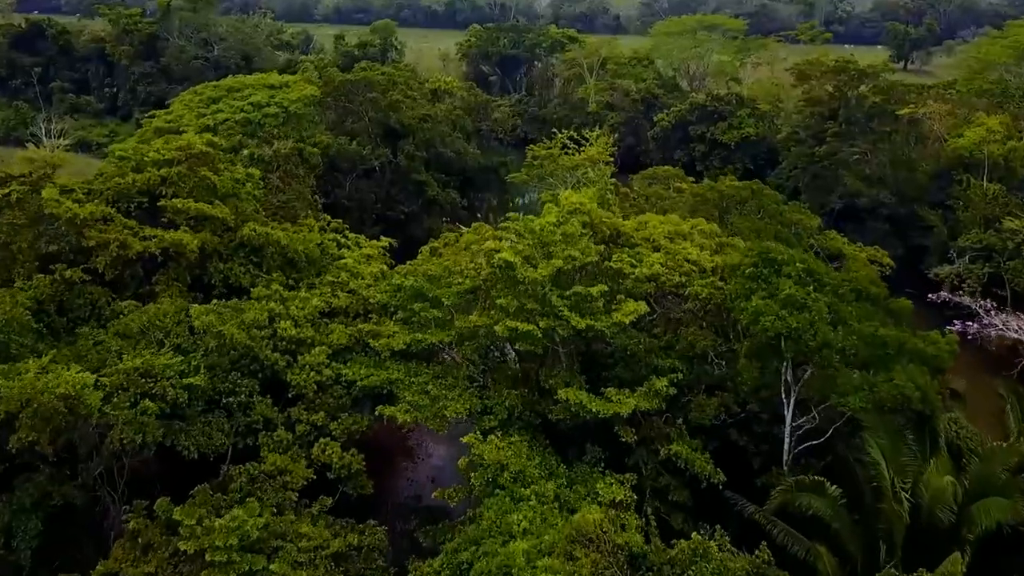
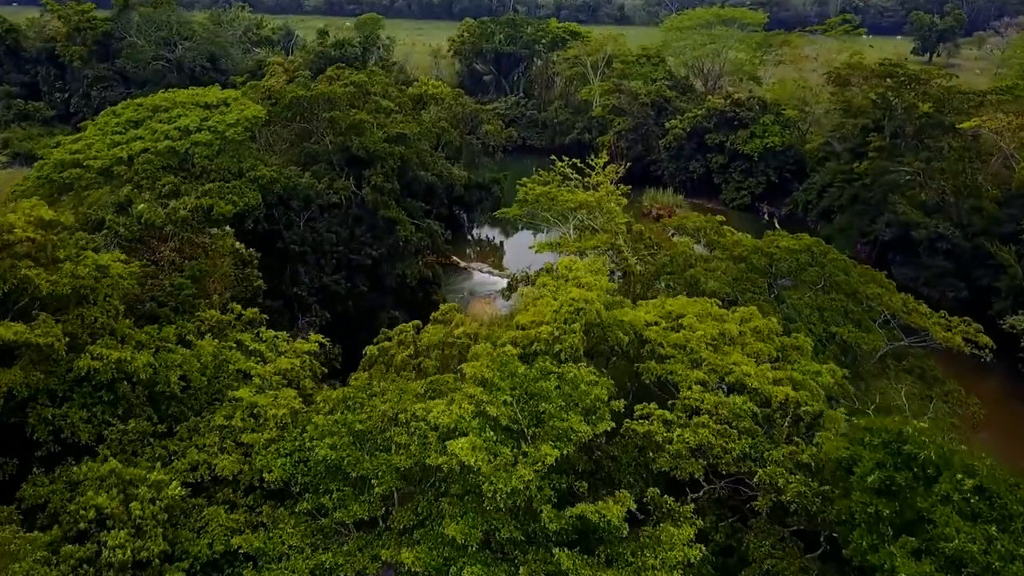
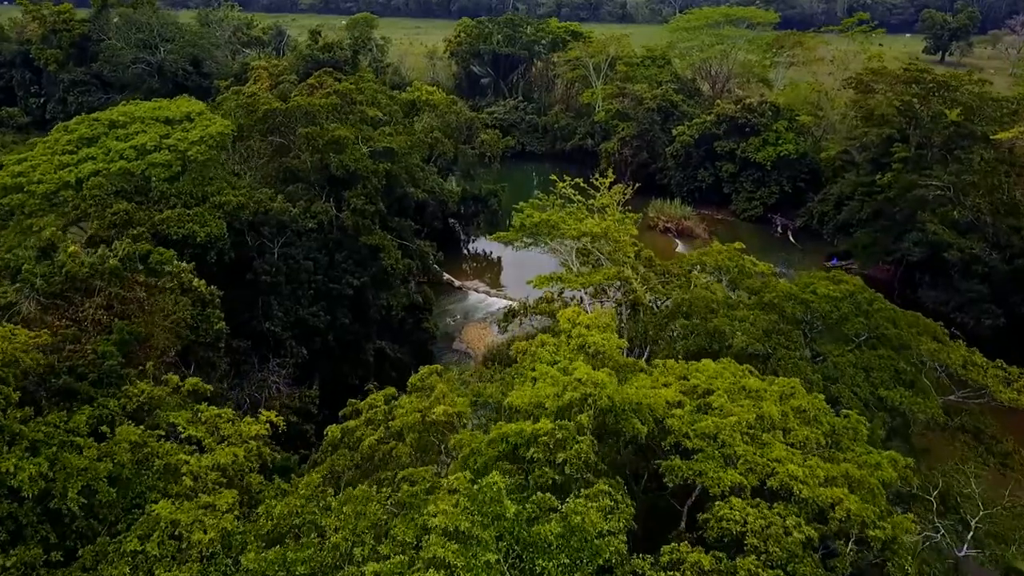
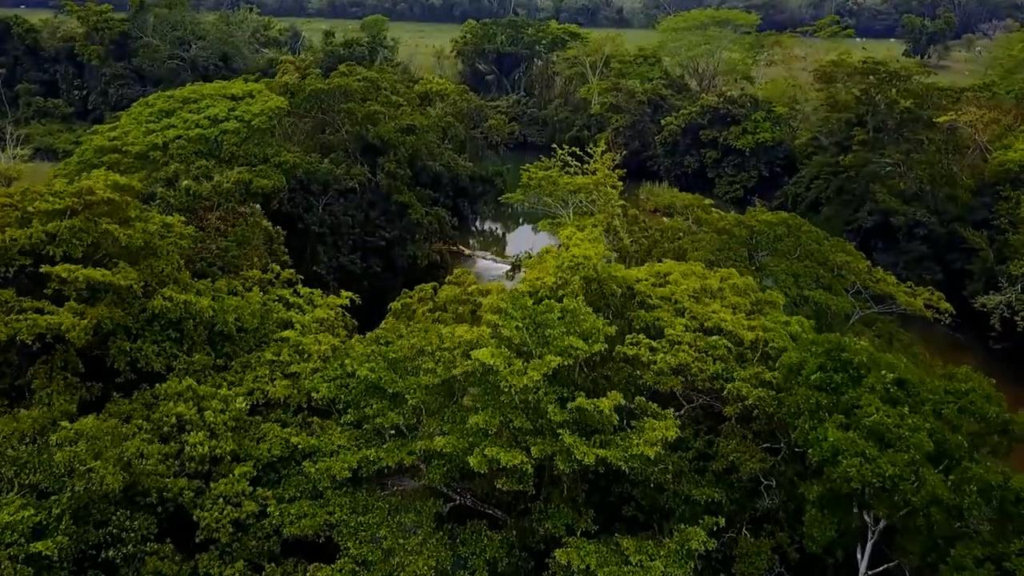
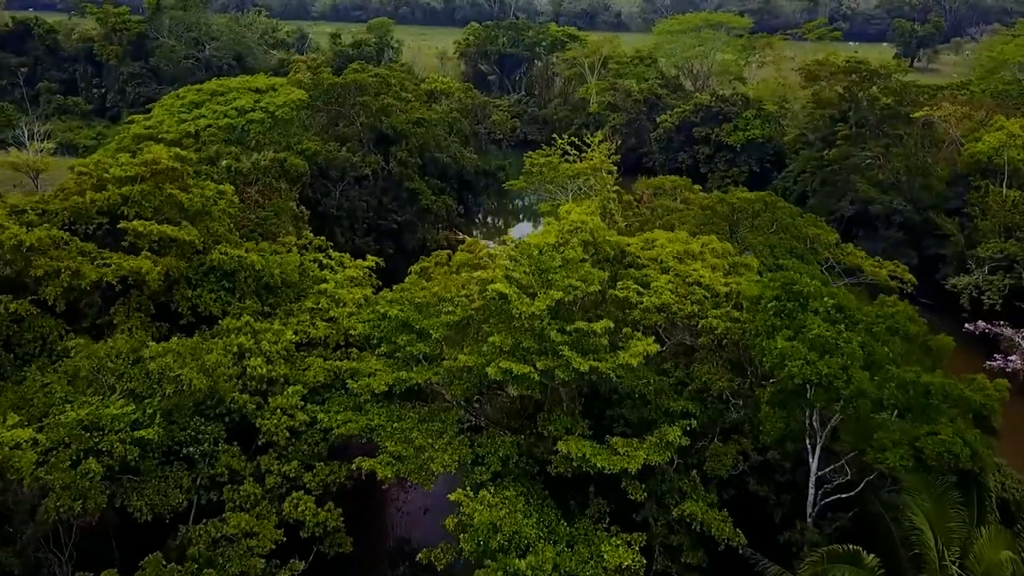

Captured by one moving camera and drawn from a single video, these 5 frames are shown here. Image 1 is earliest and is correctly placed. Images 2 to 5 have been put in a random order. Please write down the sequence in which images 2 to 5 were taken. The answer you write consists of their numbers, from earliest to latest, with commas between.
5, 4, 2, 3
